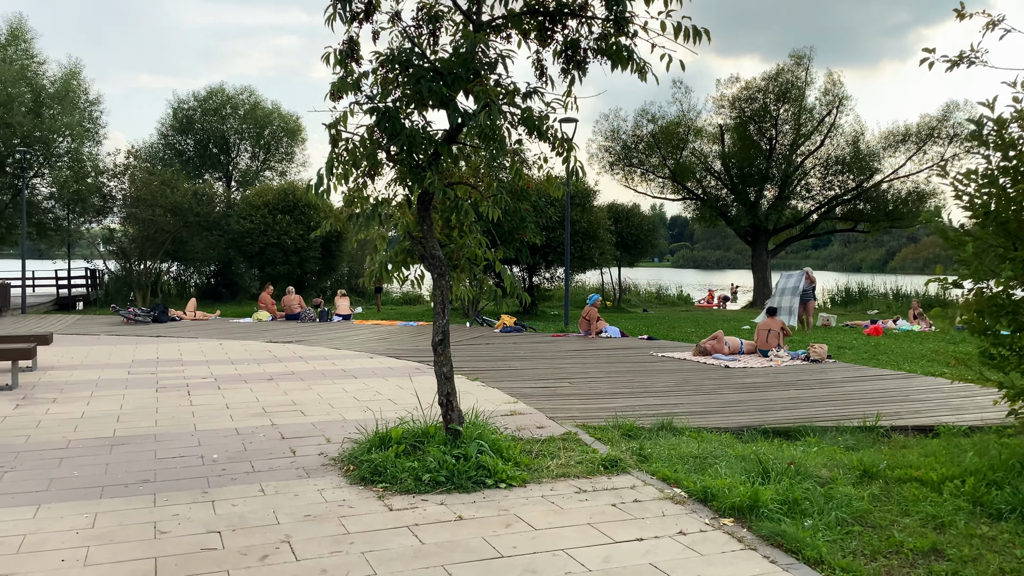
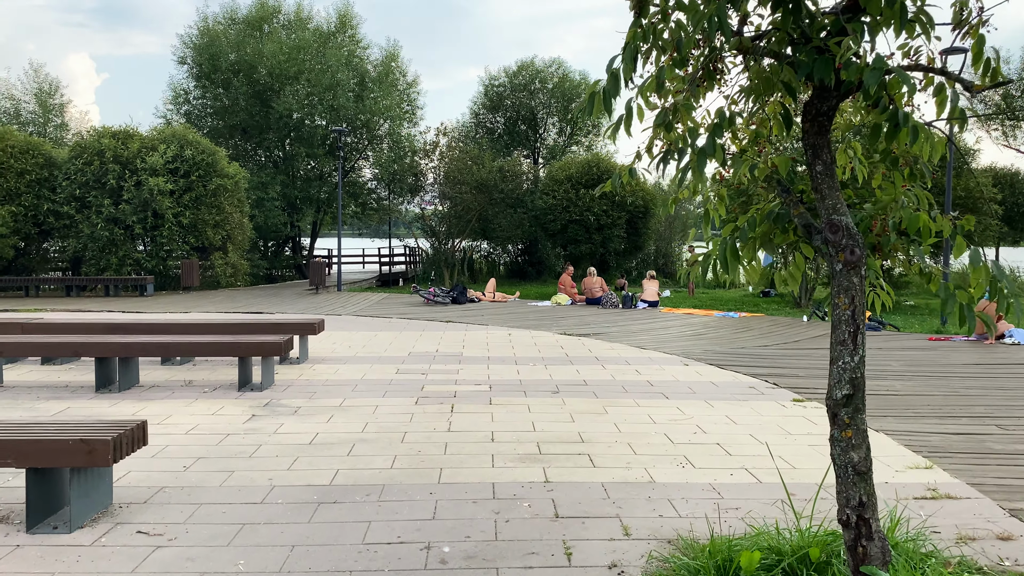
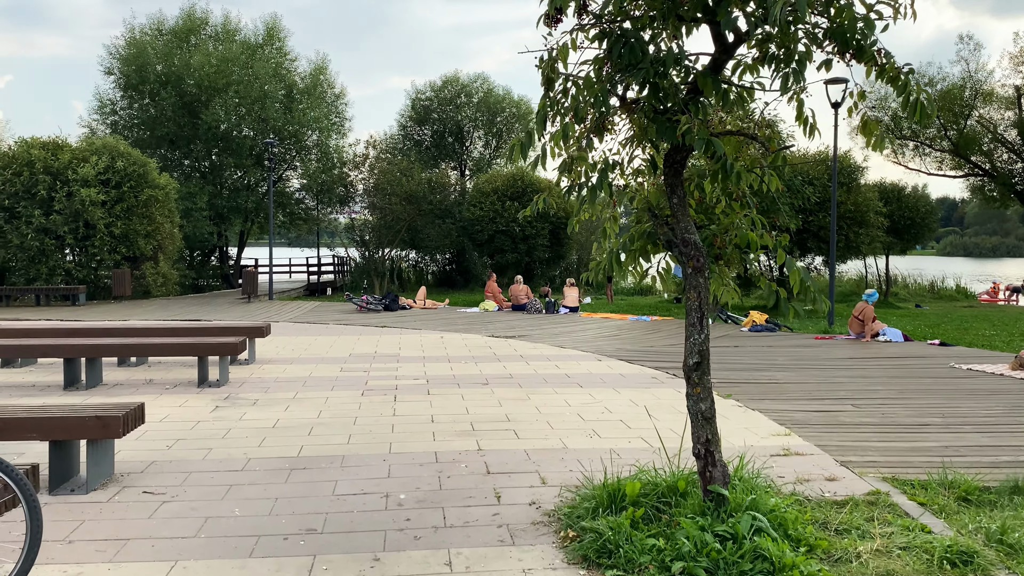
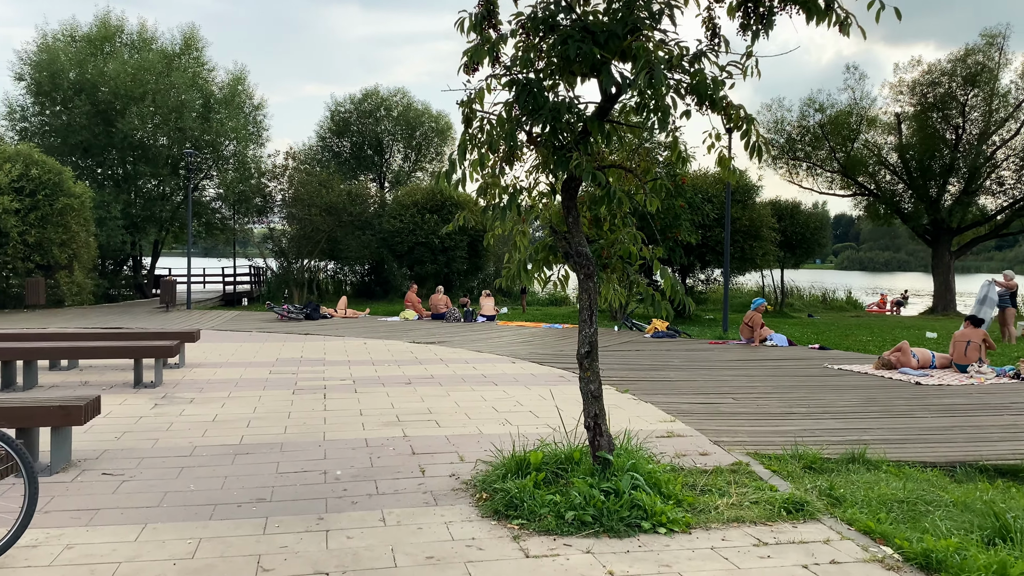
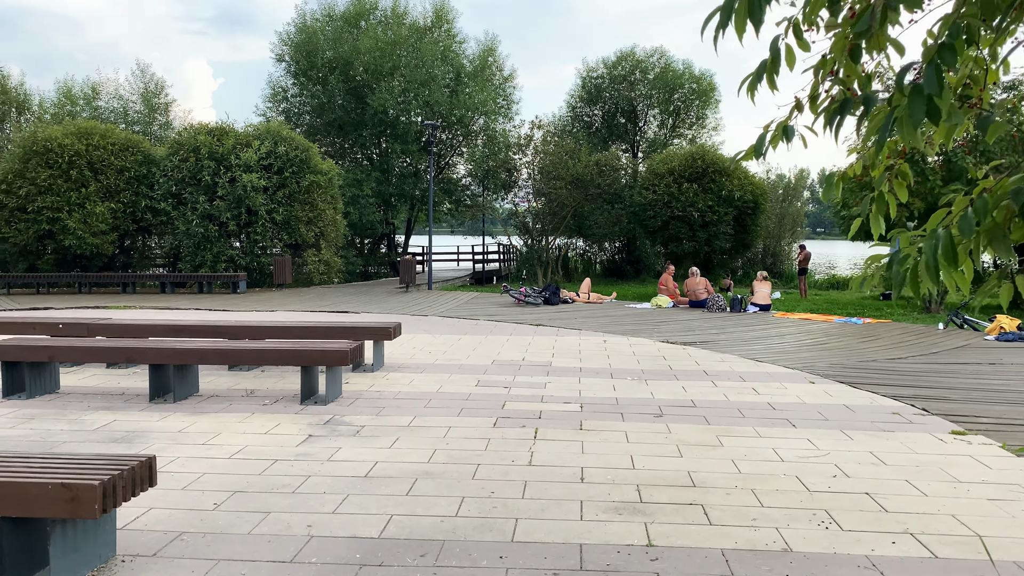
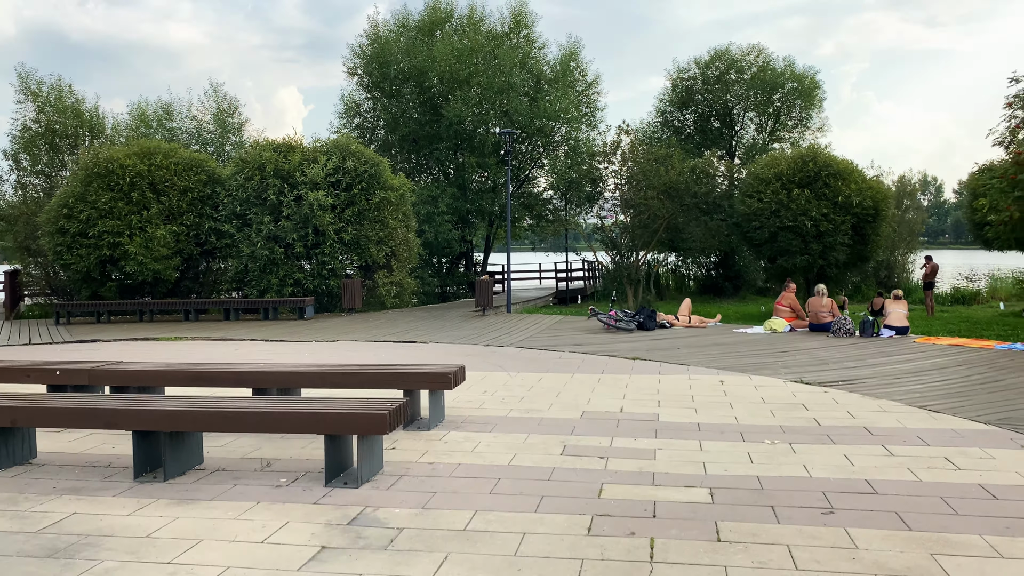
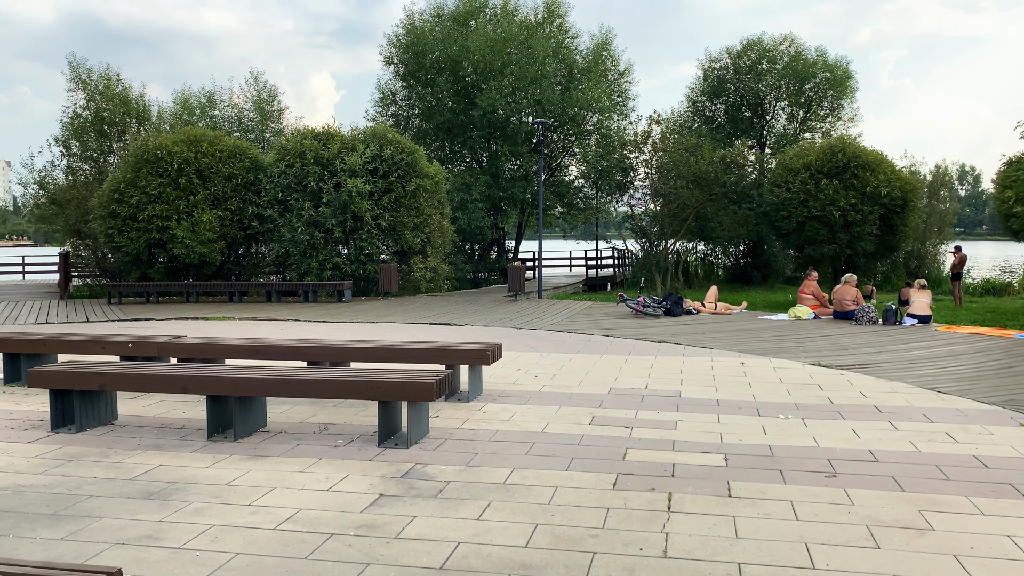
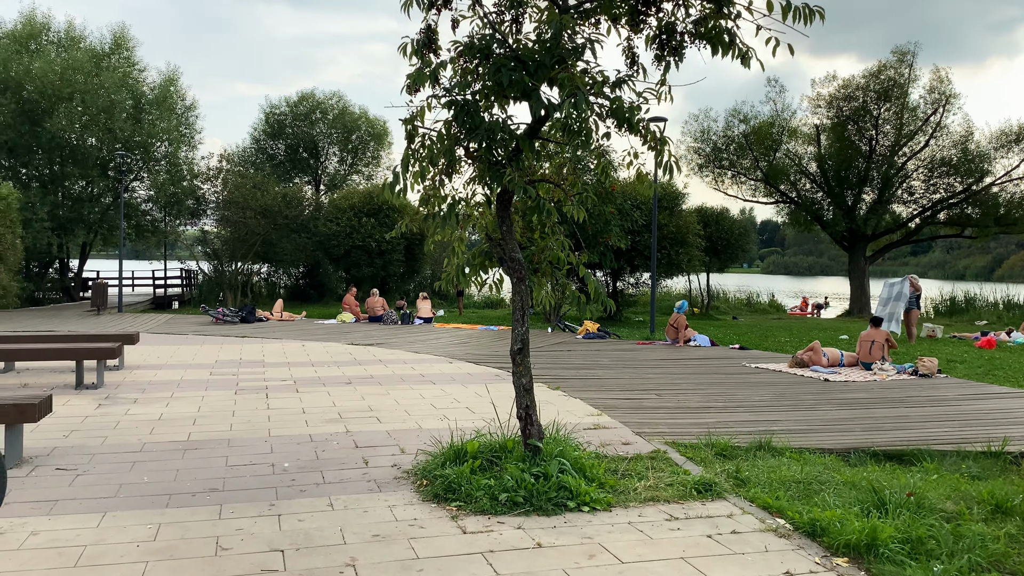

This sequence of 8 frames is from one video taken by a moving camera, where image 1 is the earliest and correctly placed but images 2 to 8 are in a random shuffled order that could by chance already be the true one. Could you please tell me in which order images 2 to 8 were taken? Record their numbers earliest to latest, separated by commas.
8, 4, 3, 2, 5, 7, 6
